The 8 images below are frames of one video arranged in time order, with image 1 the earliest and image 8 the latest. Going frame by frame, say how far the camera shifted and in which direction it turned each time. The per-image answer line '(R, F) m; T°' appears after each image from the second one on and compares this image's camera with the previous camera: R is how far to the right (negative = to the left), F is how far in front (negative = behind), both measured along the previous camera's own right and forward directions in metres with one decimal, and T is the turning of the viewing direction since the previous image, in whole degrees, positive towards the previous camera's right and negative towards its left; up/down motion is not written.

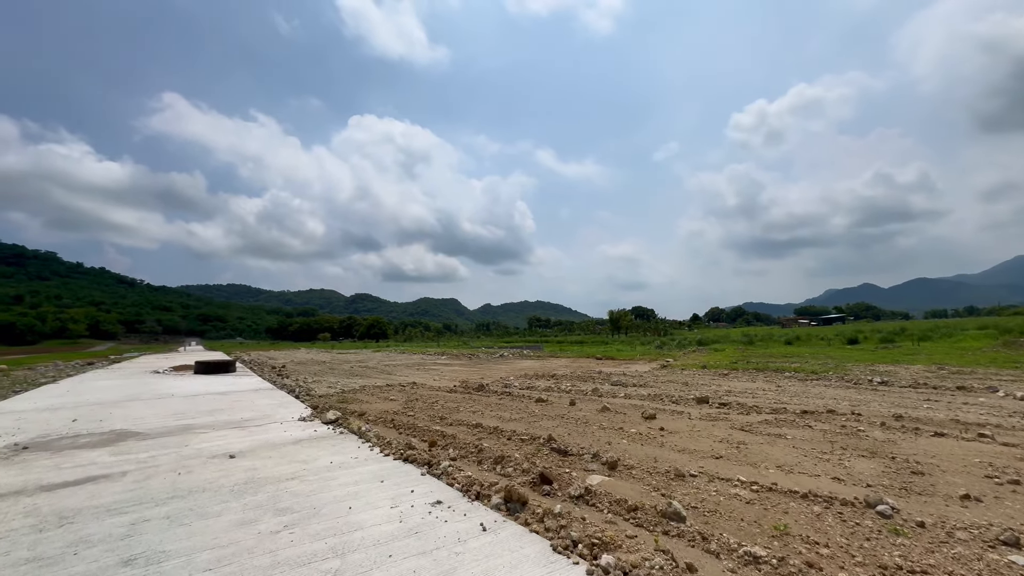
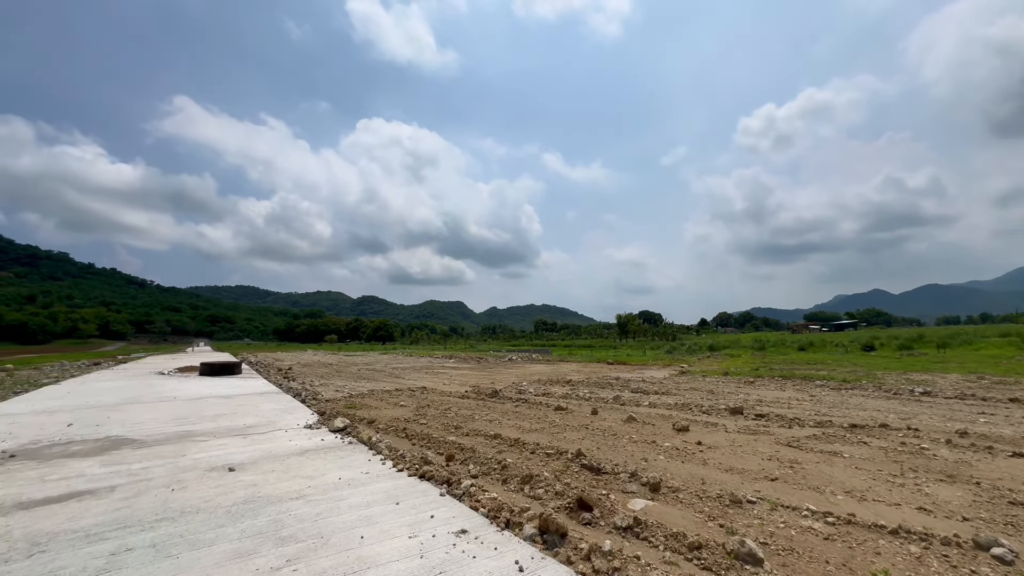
(-0.2, +0.4) m; -1°
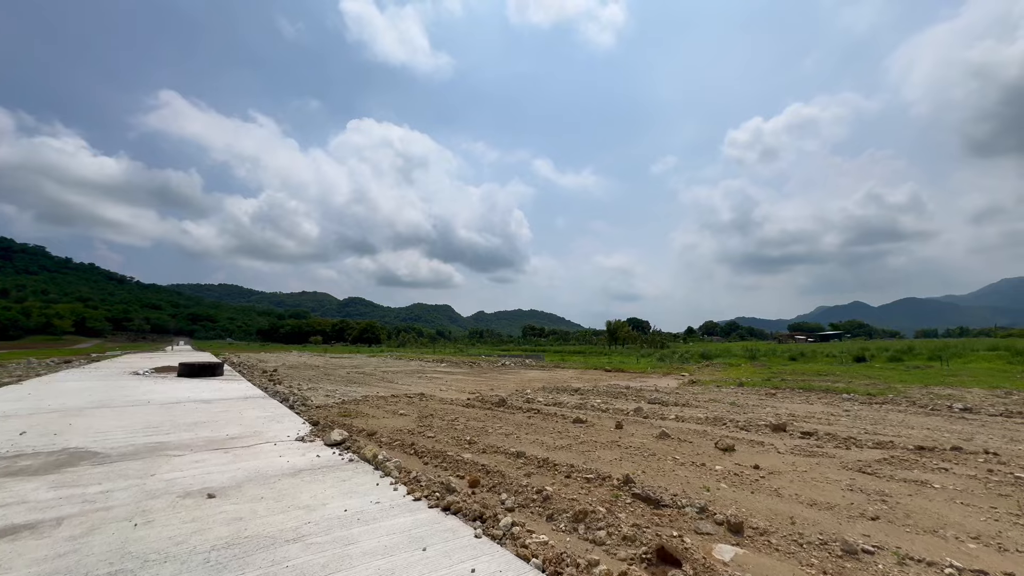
(-0.5, +0.7) m; +2°
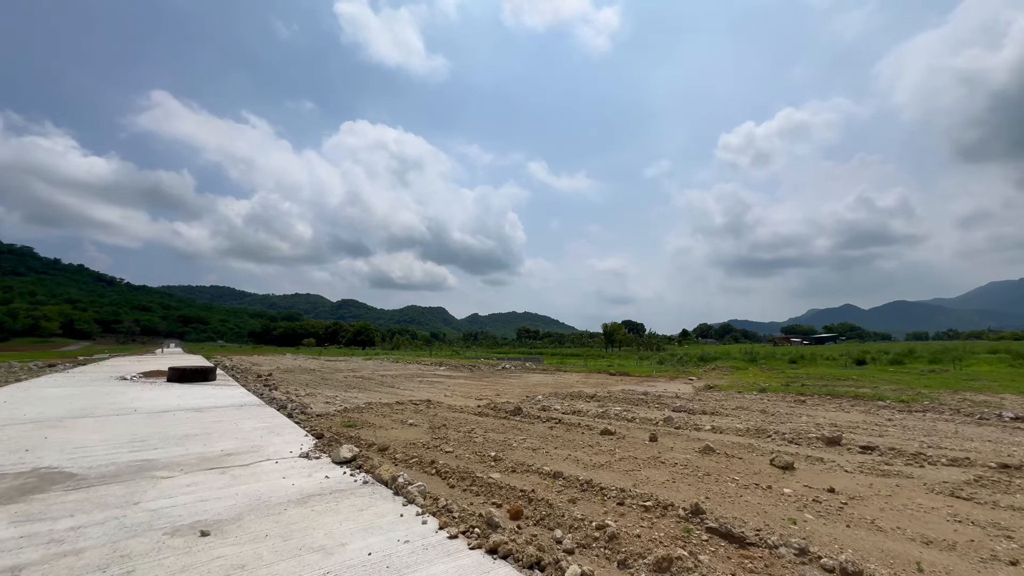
(-0.4, +0.6) m; +1°
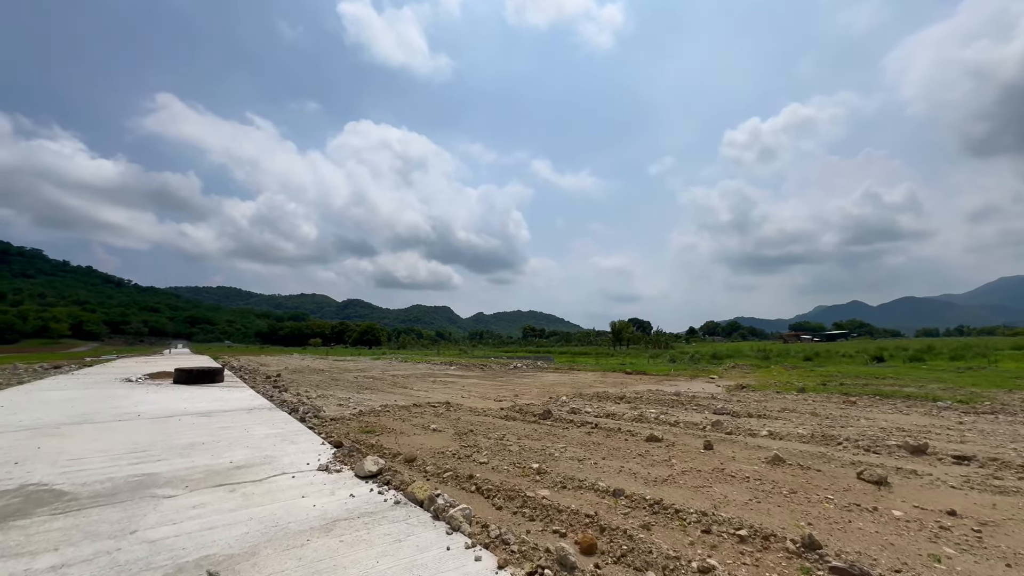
(-0.4, +0.6) m; -1°
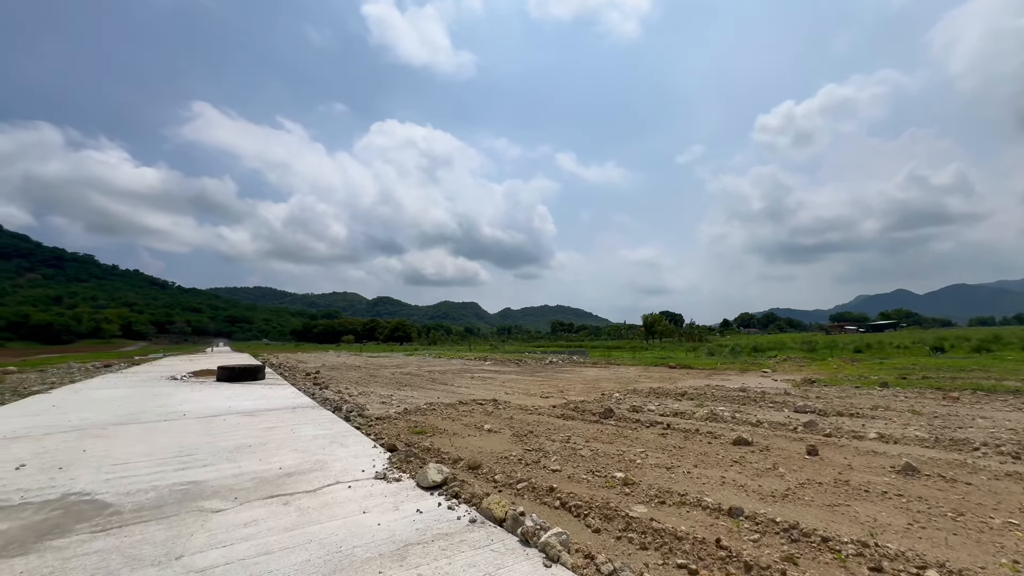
(-0.5, +0.6) m; -3°
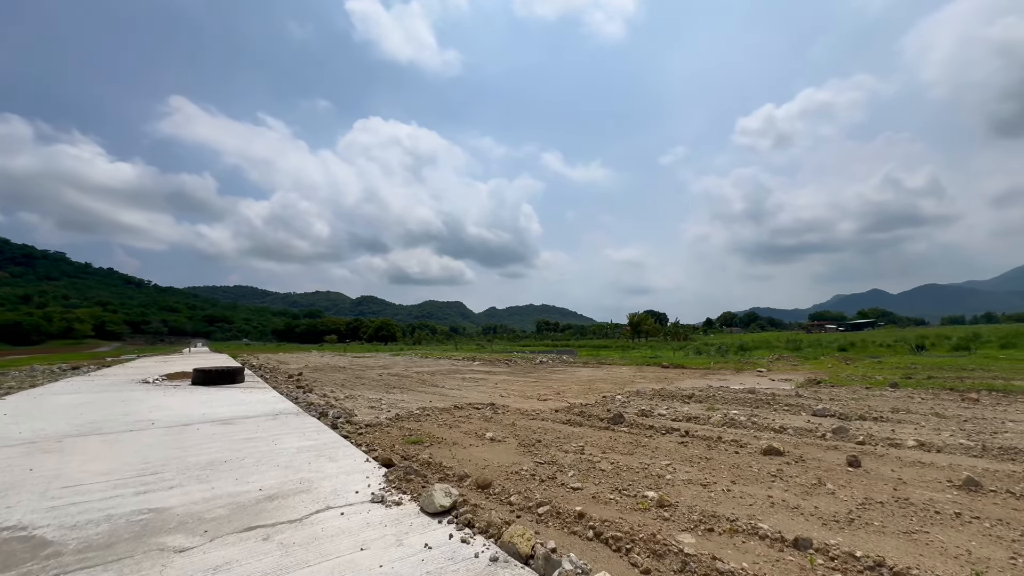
(-0.3, +0.5) m; +2°
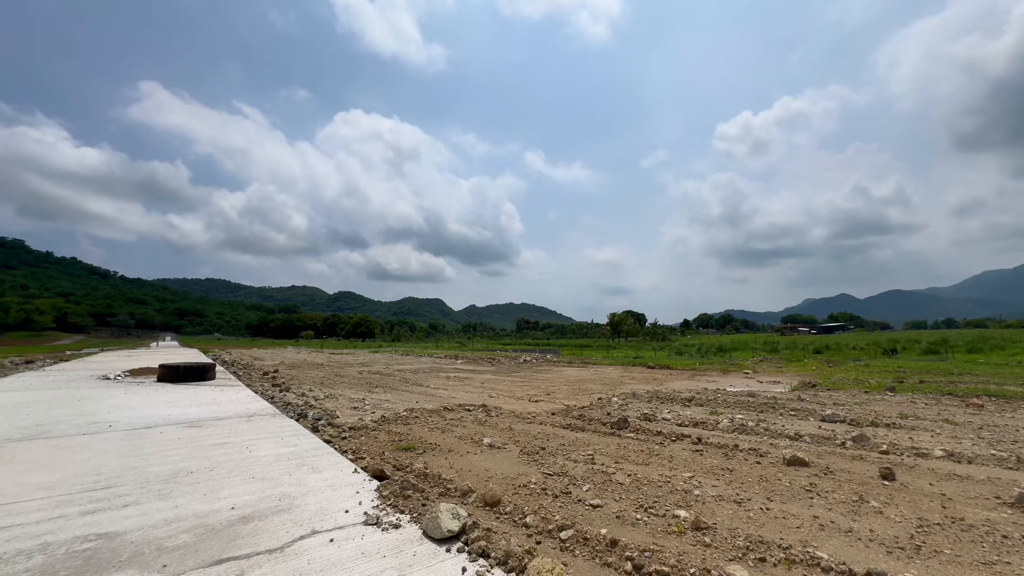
(-0.3, +0.5) m; +3°
